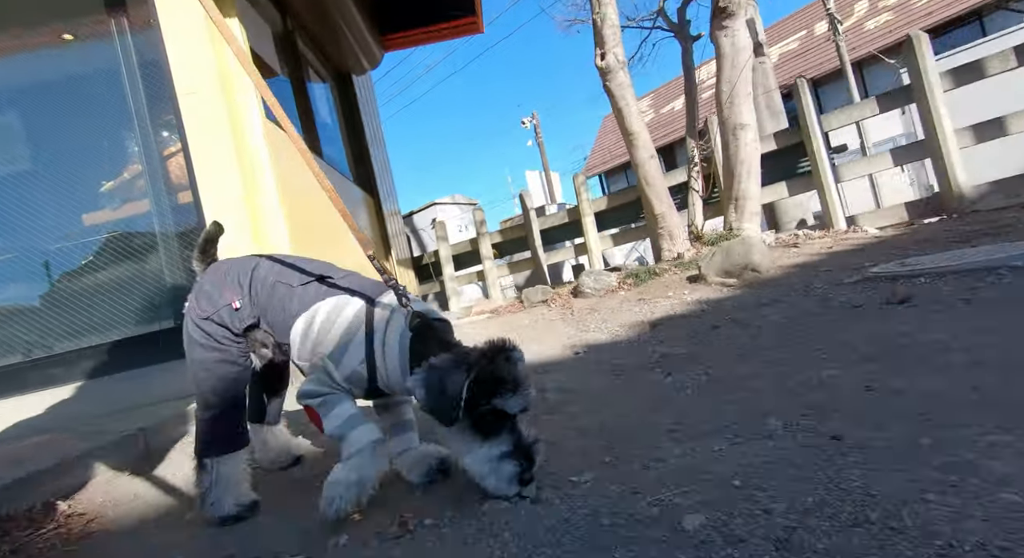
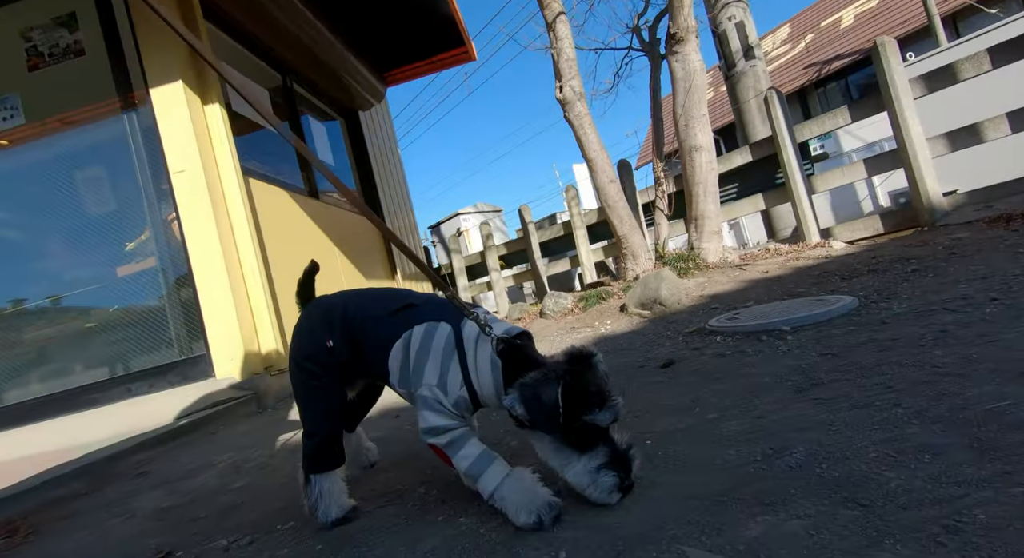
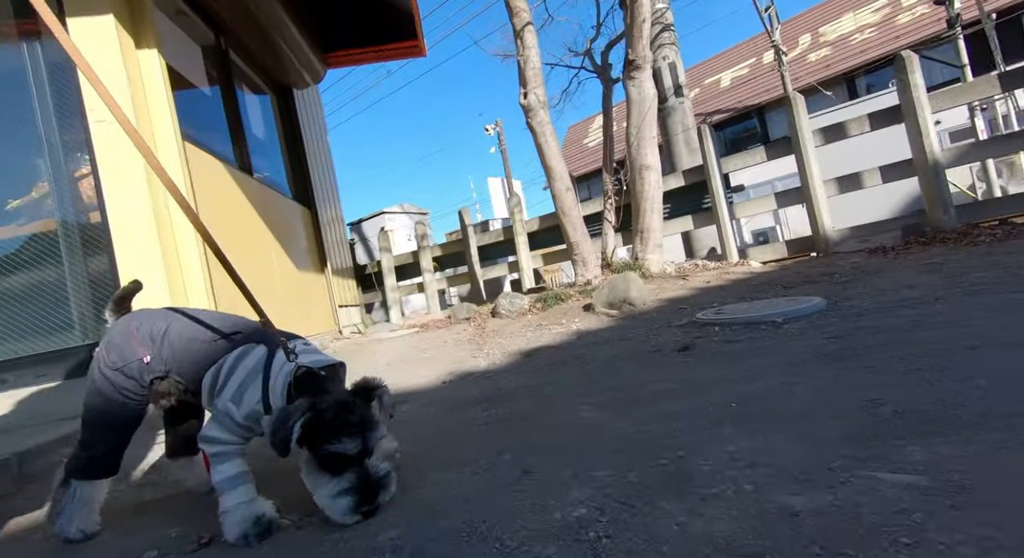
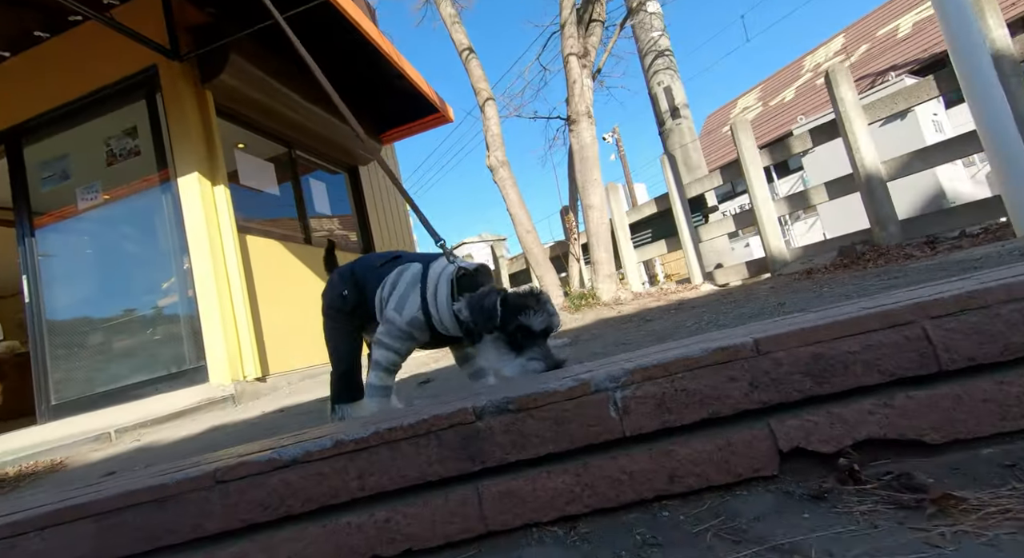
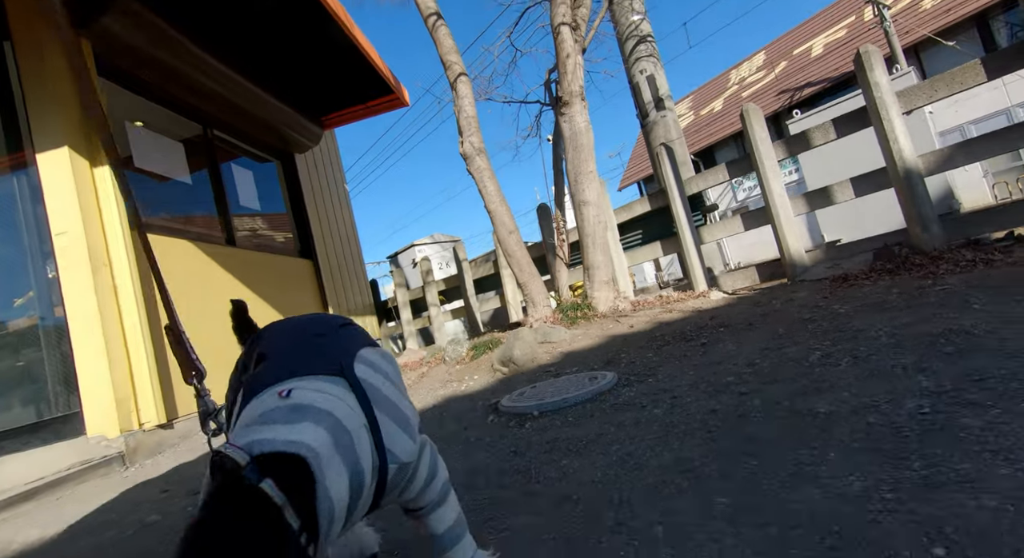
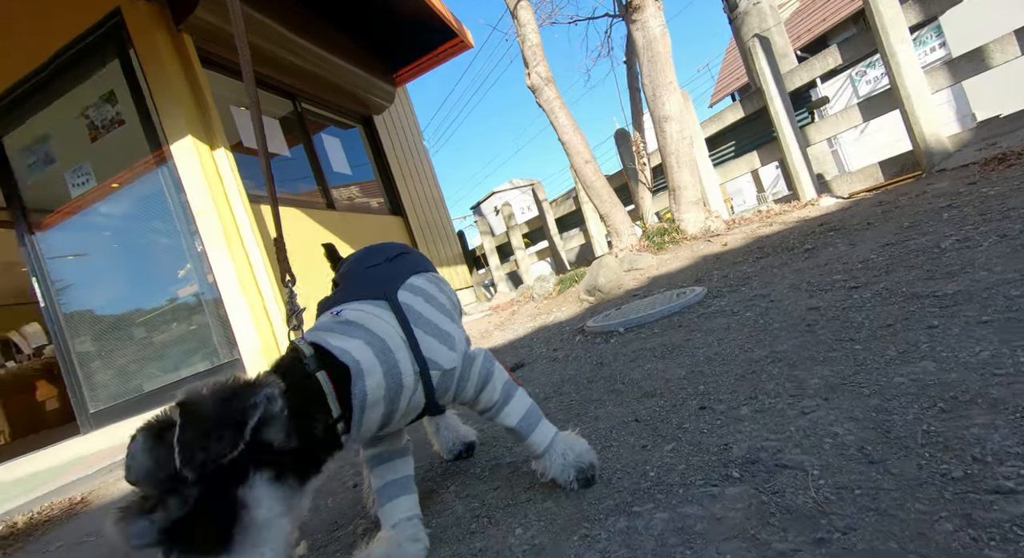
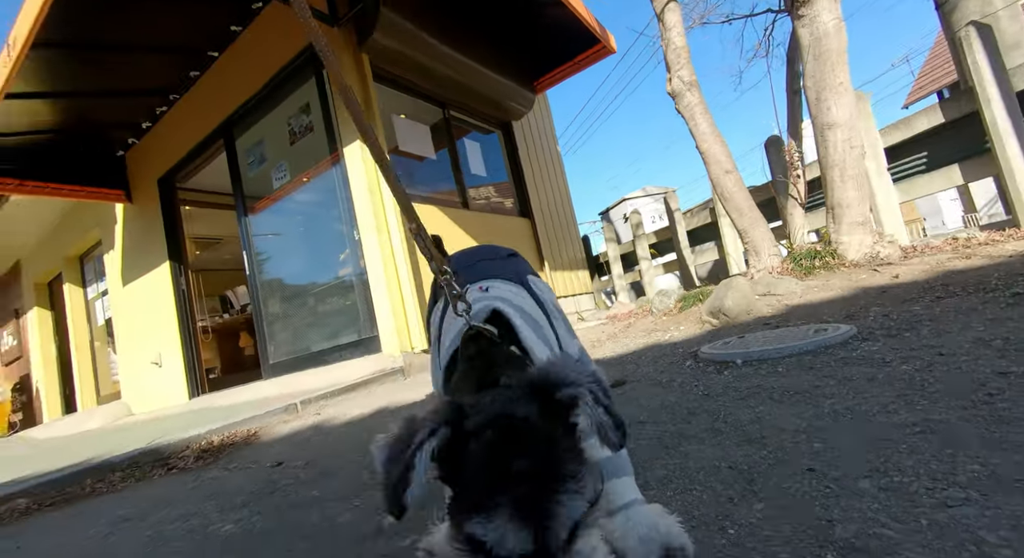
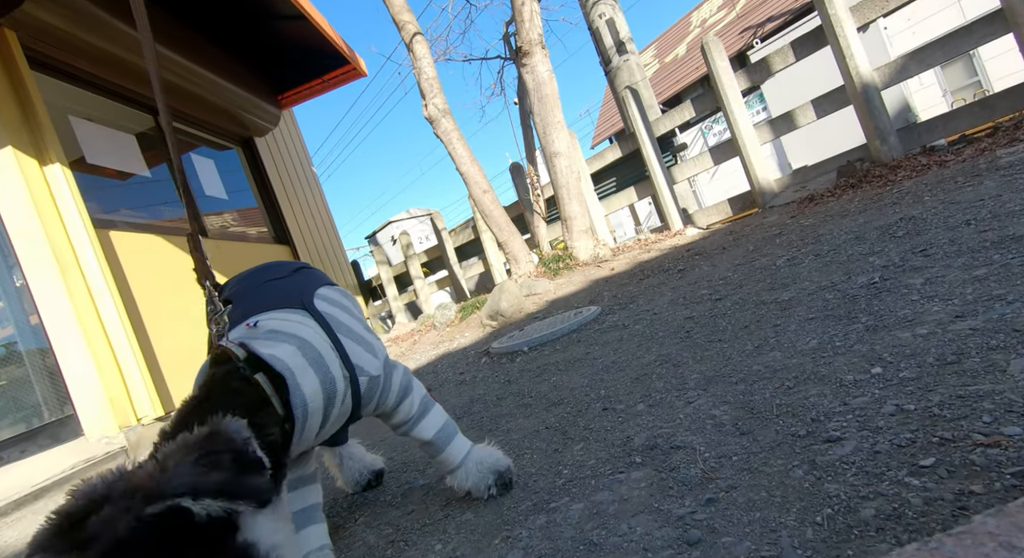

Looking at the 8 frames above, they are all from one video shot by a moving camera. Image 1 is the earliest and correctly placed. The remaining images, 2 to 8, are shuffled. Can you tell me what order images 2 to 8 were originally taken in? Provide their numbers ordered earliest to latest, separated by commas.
3, 2, 5, 8, 6, 7, 4
